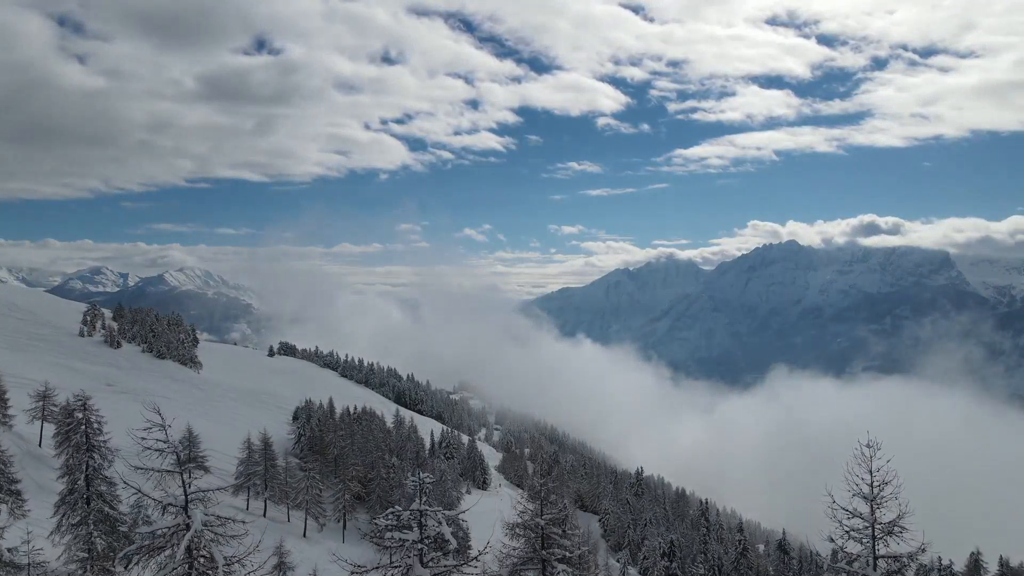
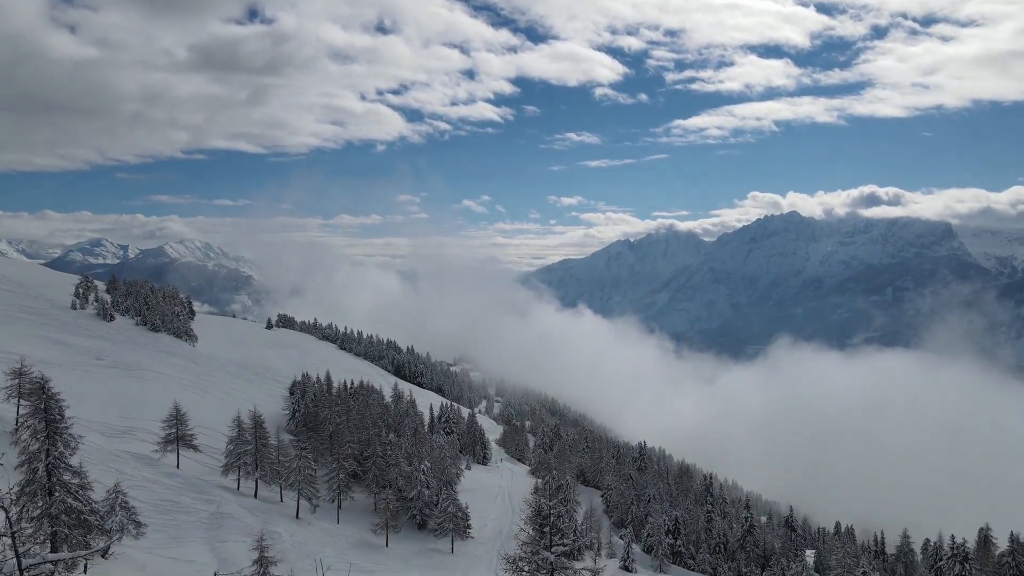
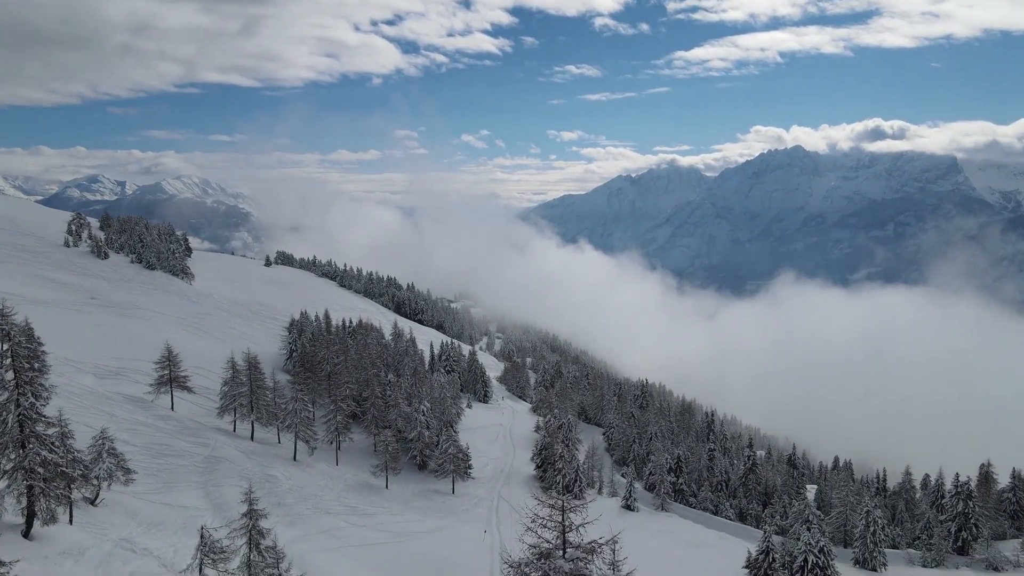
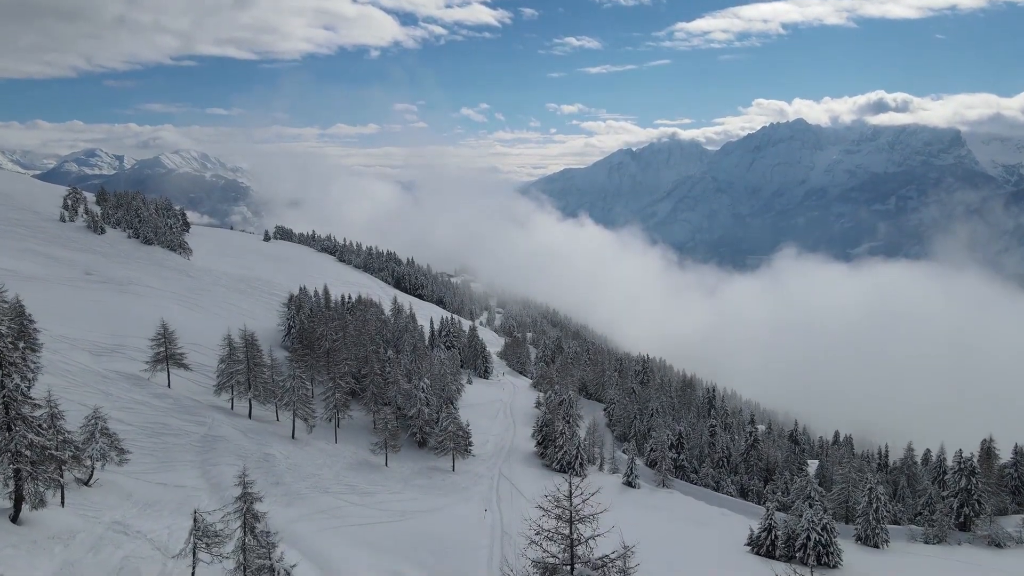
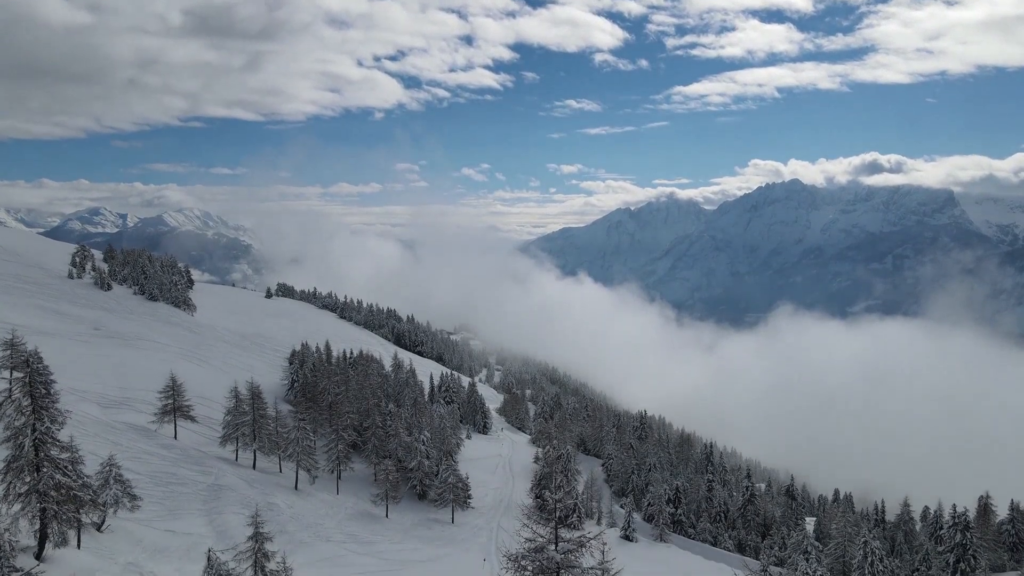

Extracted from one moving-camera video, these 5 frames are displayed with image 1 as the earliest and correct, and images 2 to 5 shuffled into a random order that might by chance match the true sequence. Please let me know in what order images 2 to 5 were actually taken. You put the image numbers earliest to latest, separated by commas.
2, 5, 3, 4
